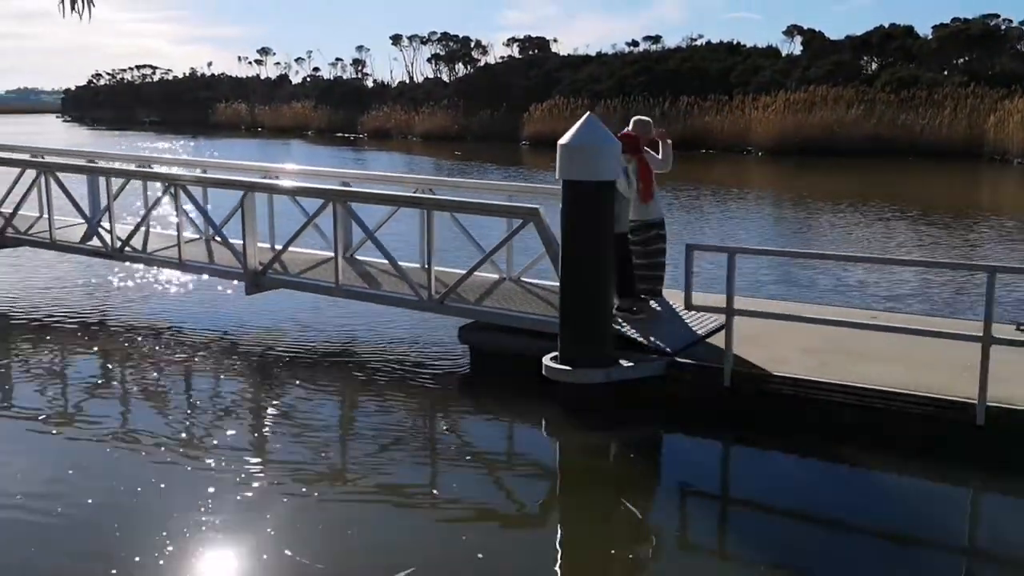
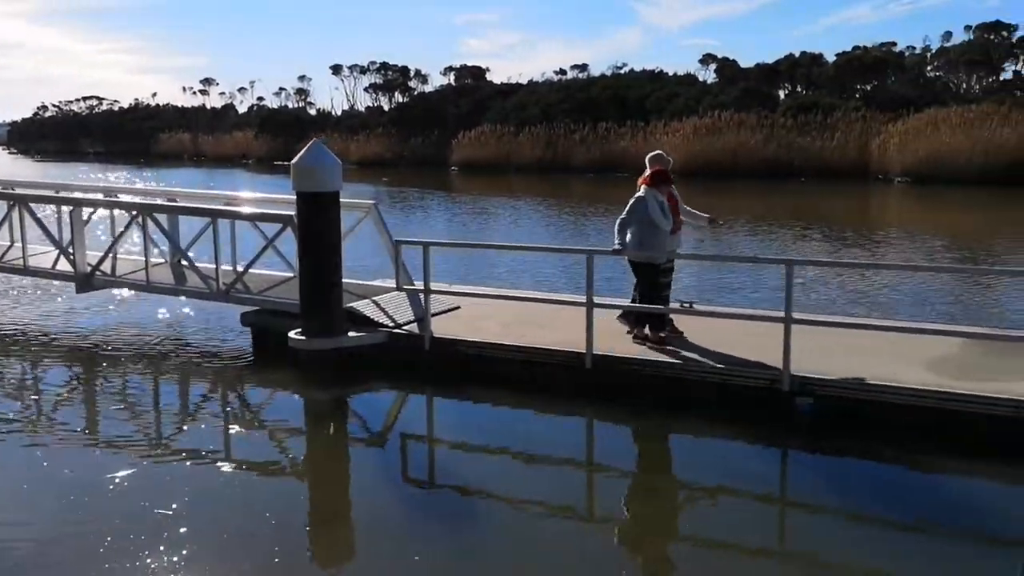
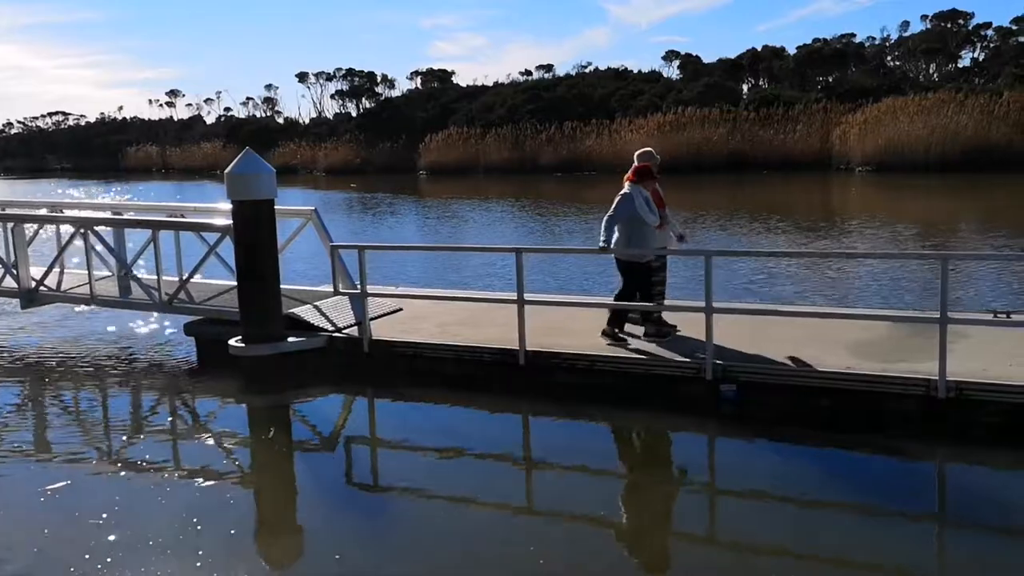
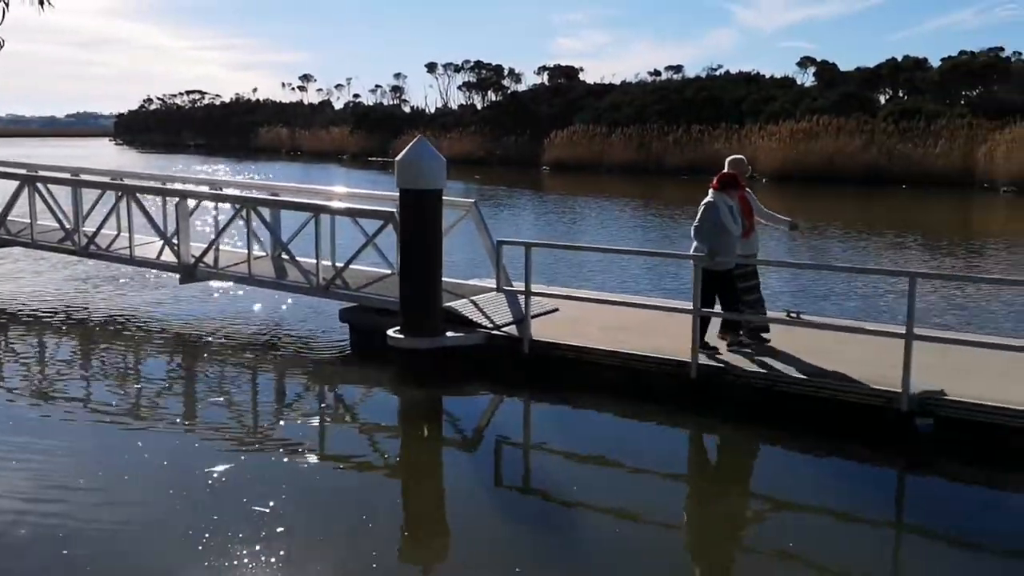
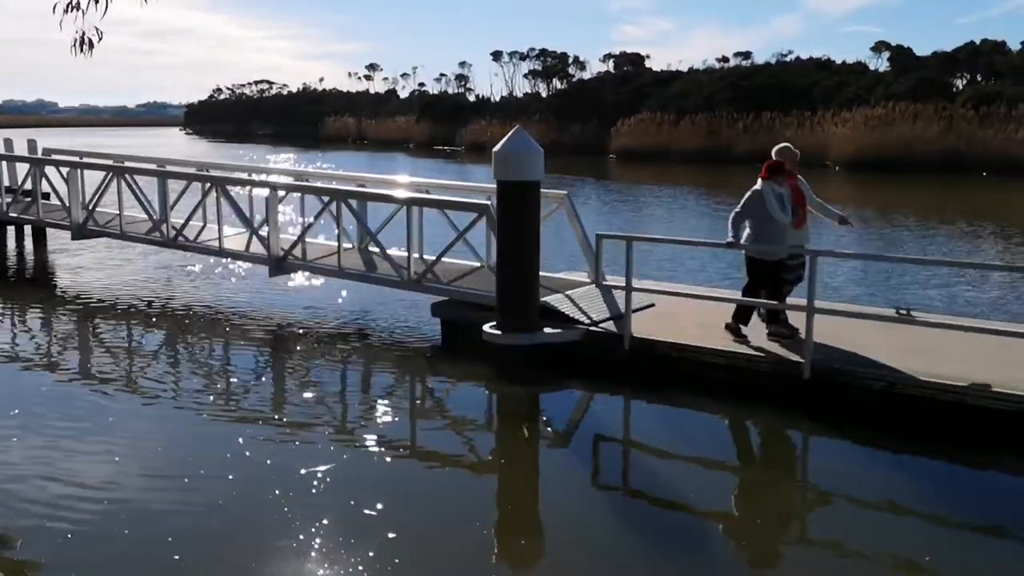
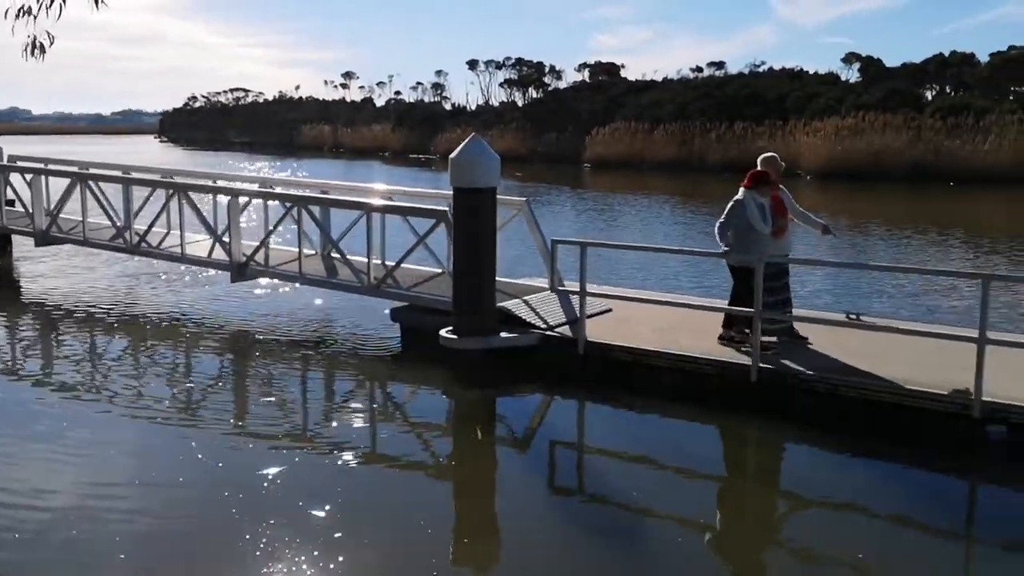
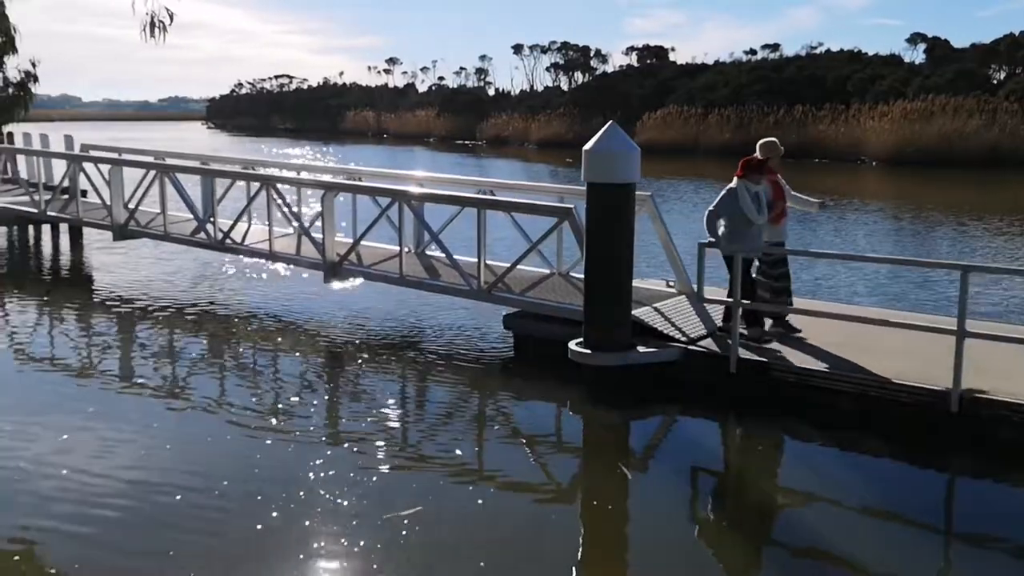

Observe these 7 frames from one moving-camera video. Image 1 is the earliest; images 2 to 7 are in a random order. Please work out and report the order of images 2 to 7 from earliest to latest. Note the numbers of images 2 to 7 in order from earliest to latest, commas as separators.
7, 5, 6, 4, 2, 3
